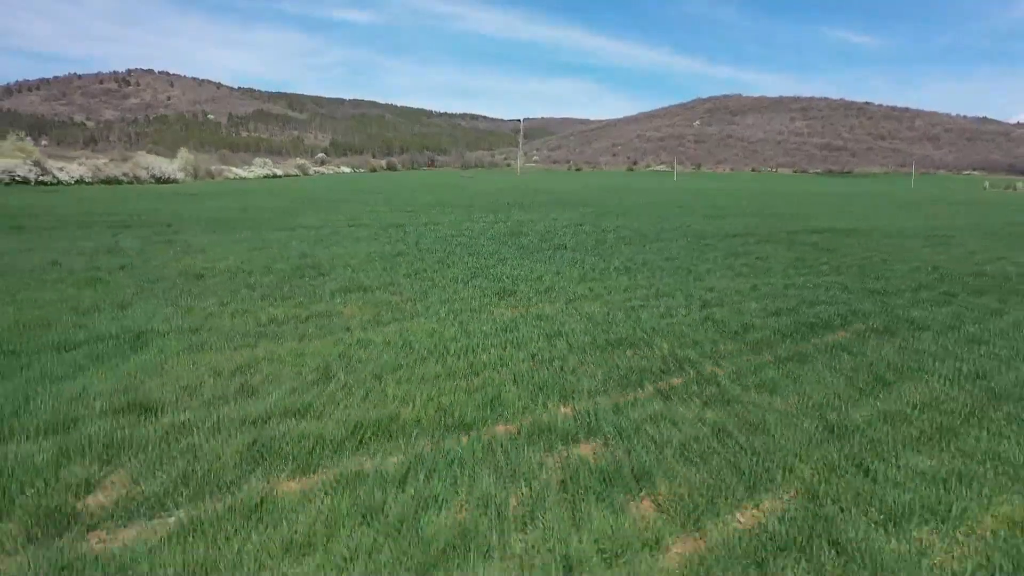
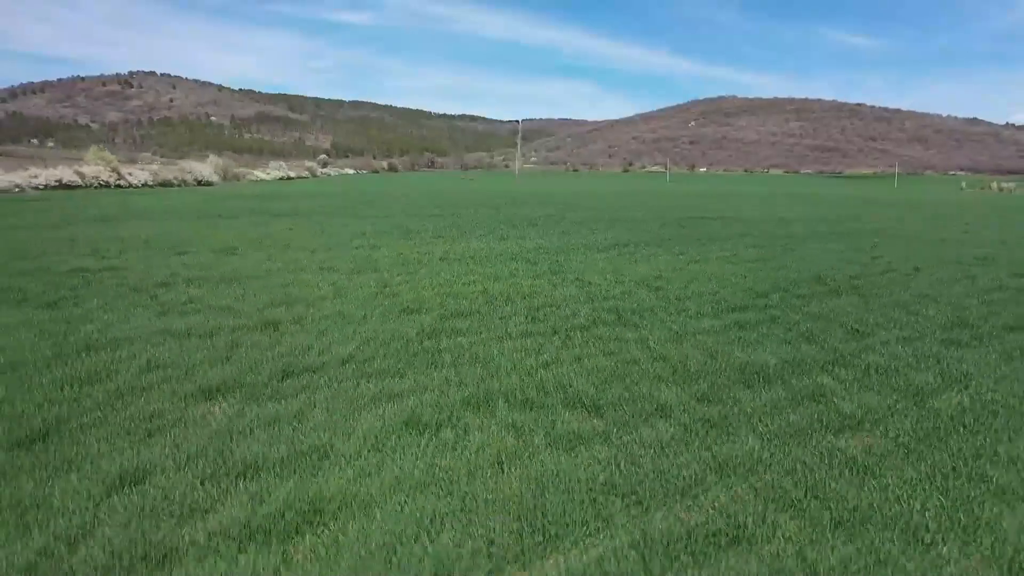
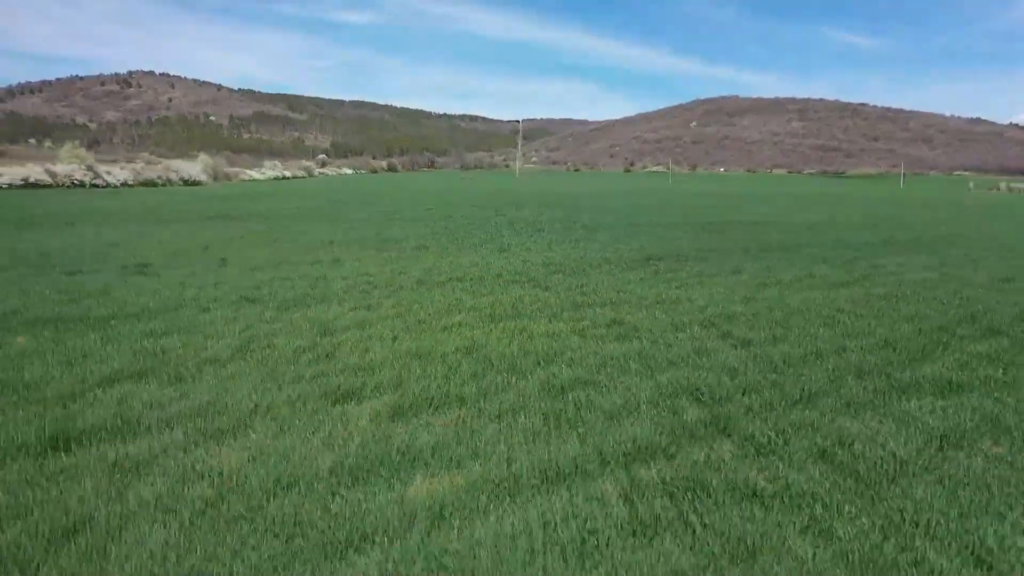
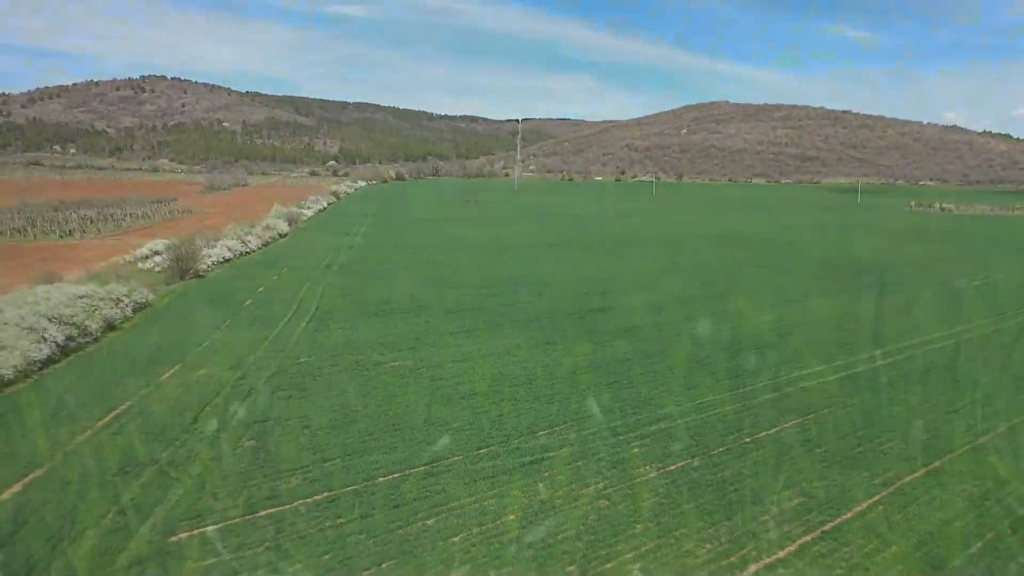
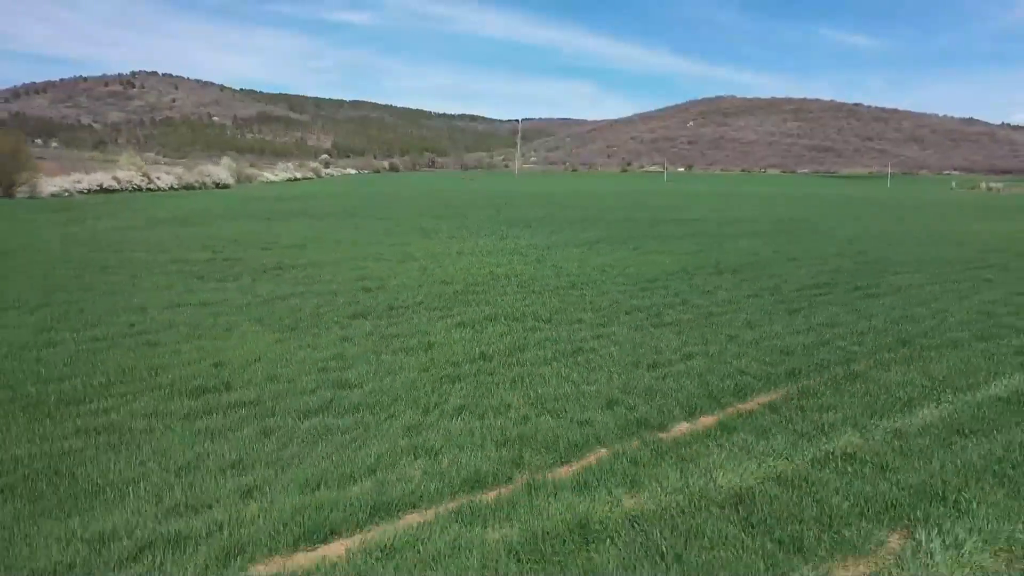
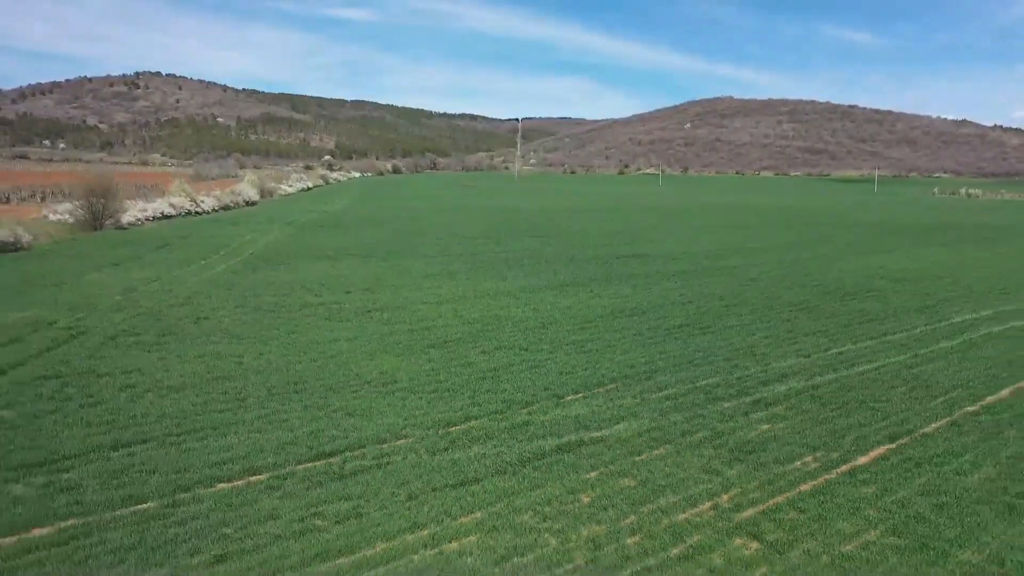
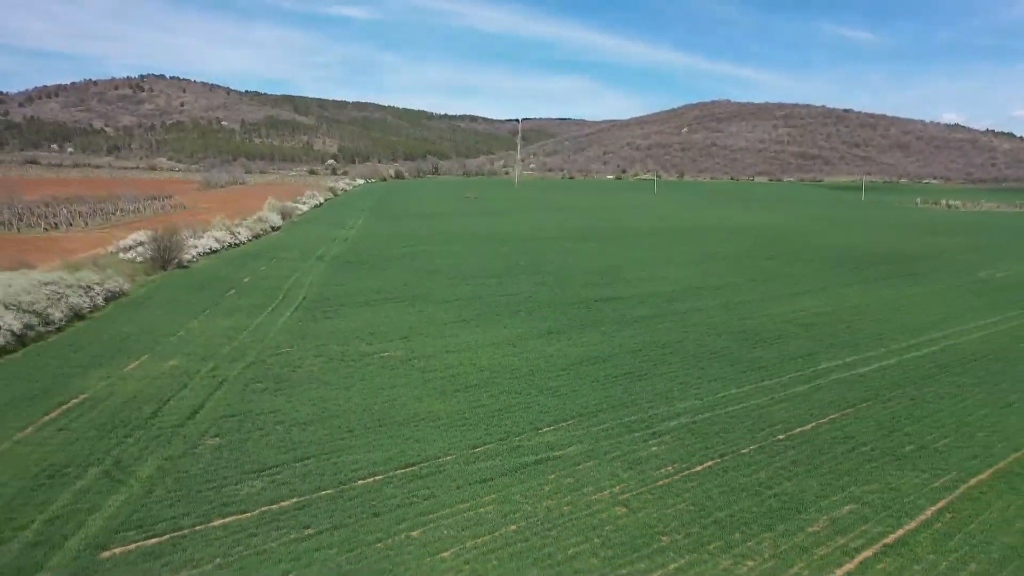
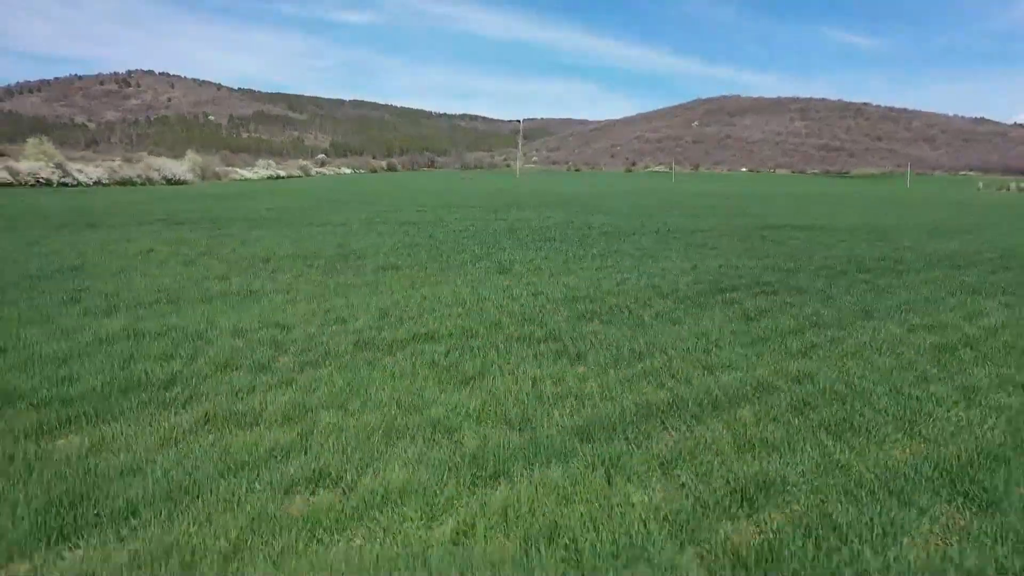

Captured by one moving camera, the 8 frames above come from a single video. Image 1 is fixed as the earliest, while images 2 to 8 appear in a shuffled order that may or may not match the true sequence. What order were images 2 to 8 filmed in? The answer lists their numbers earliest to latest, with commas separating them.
8, 3, 2, 5, 6, 7, 4
